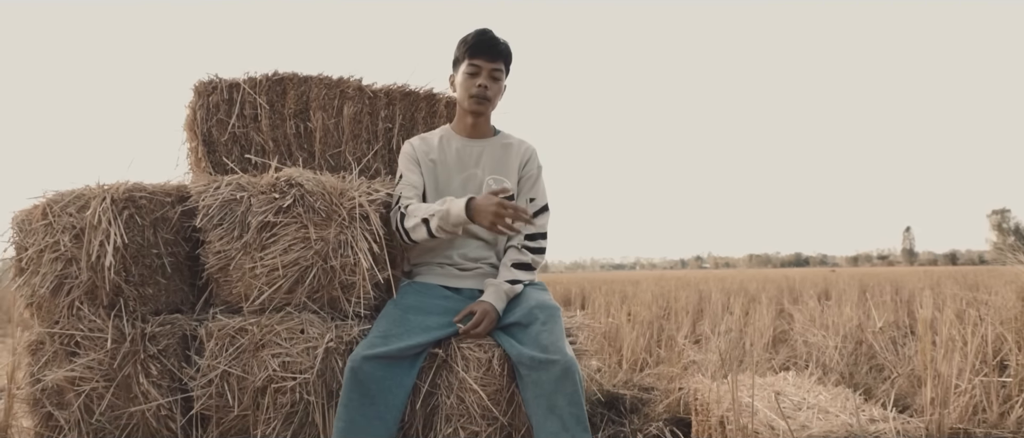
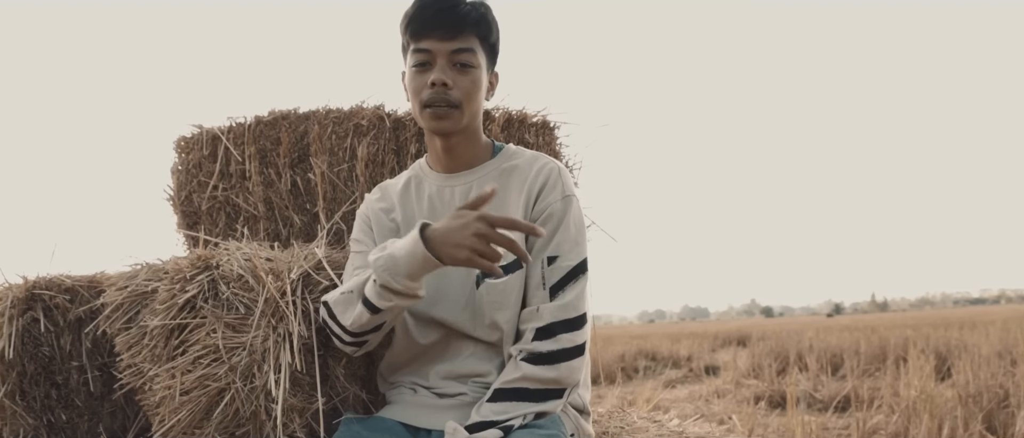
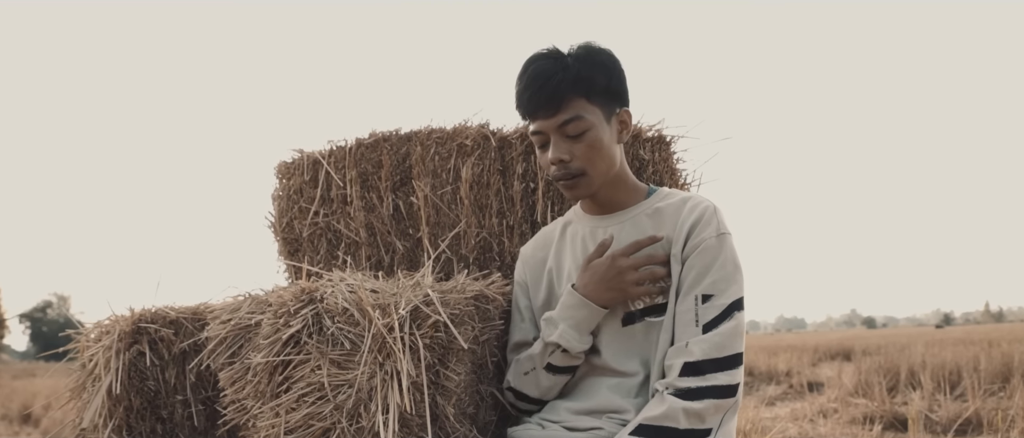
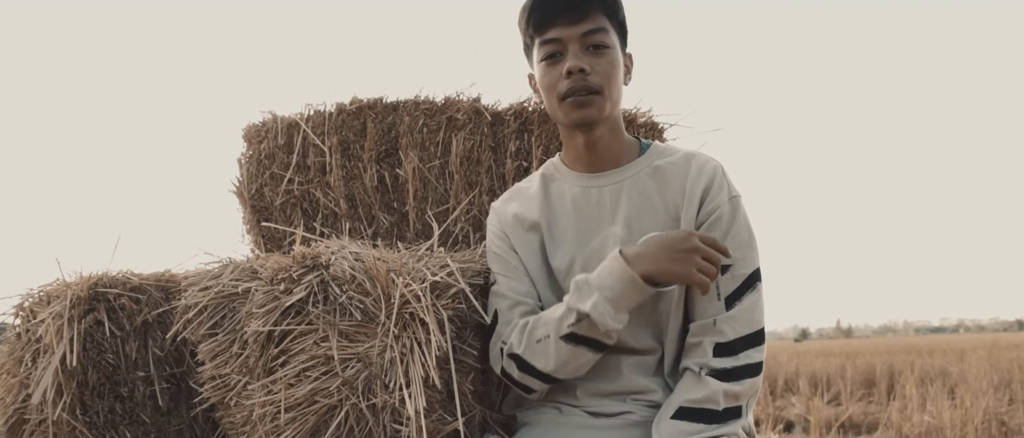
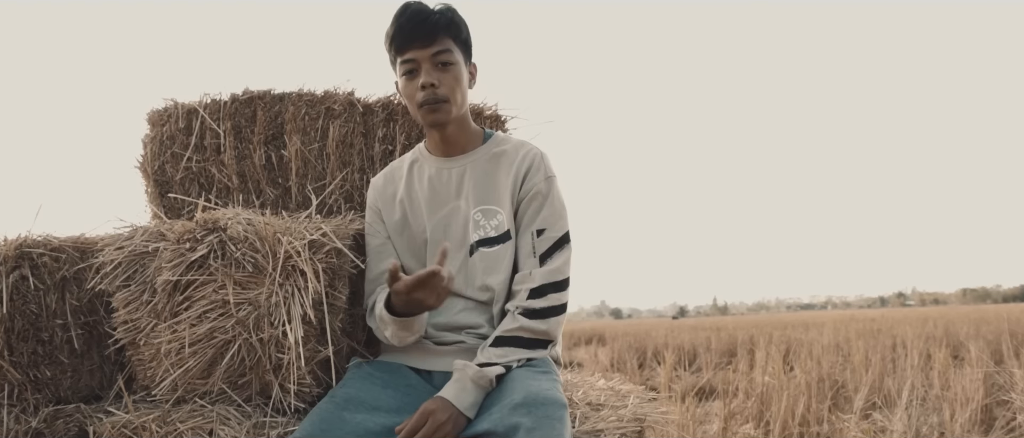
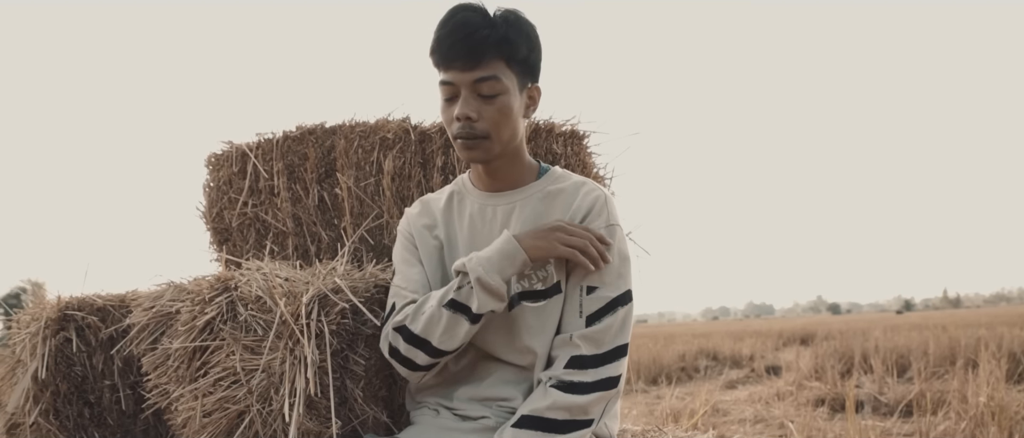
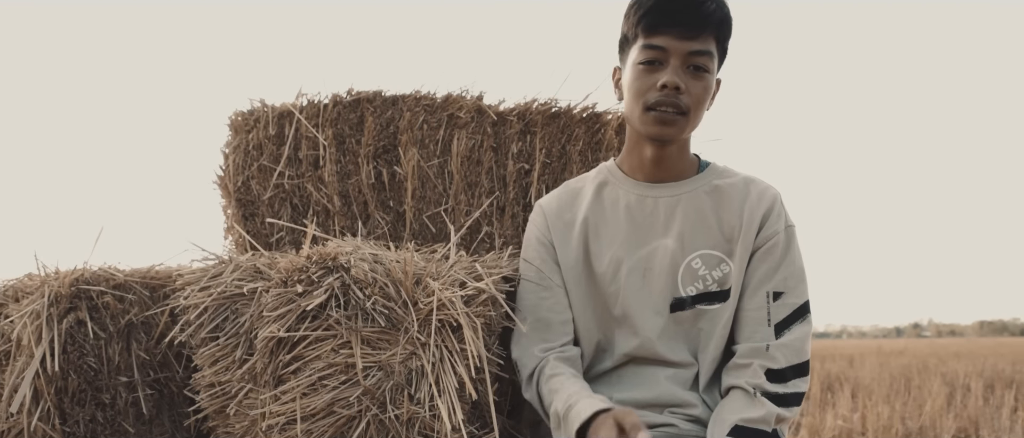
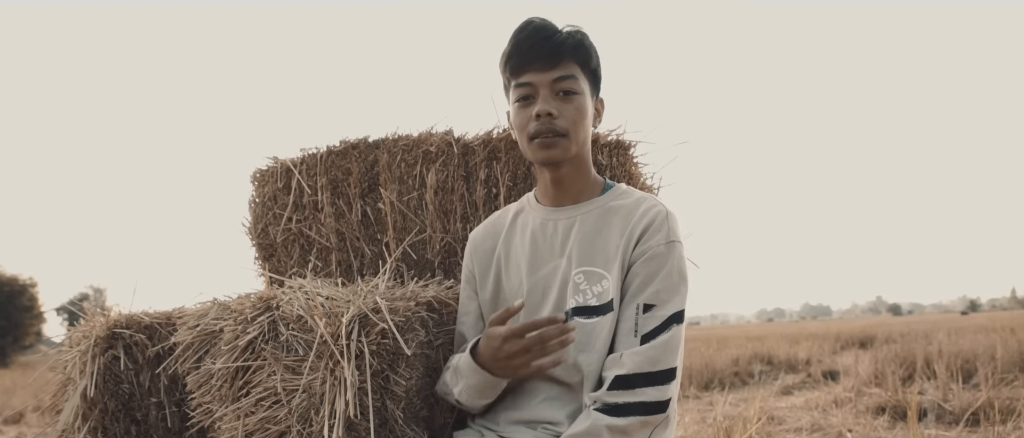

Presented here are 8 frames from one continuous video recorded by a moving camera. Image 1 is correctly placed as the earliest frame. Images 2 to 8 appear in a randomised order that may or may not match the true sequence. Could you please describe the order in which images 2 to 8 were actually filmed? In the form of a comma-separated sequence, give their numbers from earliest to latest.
5, 2, 6, 8, 3, 4, 7
